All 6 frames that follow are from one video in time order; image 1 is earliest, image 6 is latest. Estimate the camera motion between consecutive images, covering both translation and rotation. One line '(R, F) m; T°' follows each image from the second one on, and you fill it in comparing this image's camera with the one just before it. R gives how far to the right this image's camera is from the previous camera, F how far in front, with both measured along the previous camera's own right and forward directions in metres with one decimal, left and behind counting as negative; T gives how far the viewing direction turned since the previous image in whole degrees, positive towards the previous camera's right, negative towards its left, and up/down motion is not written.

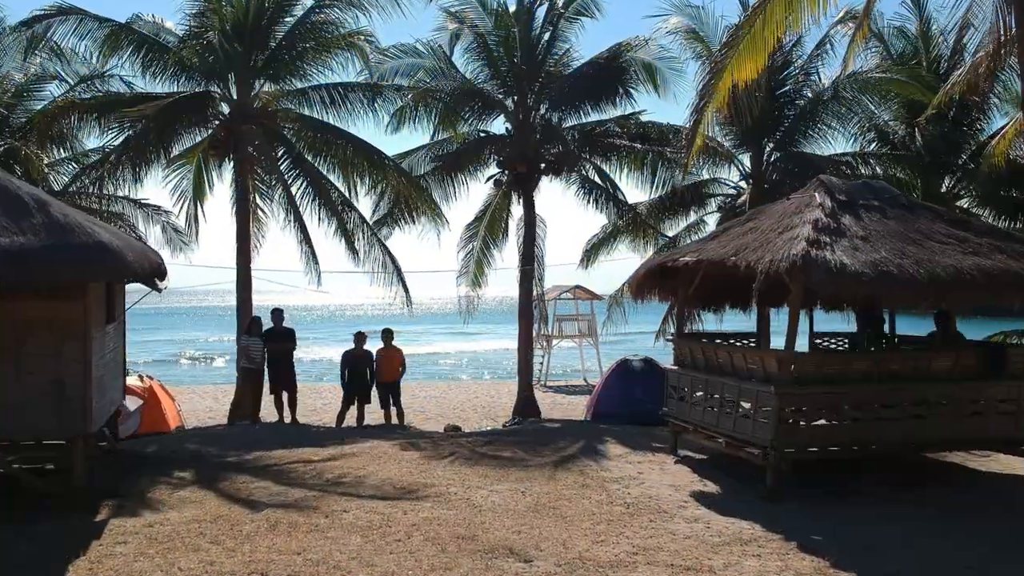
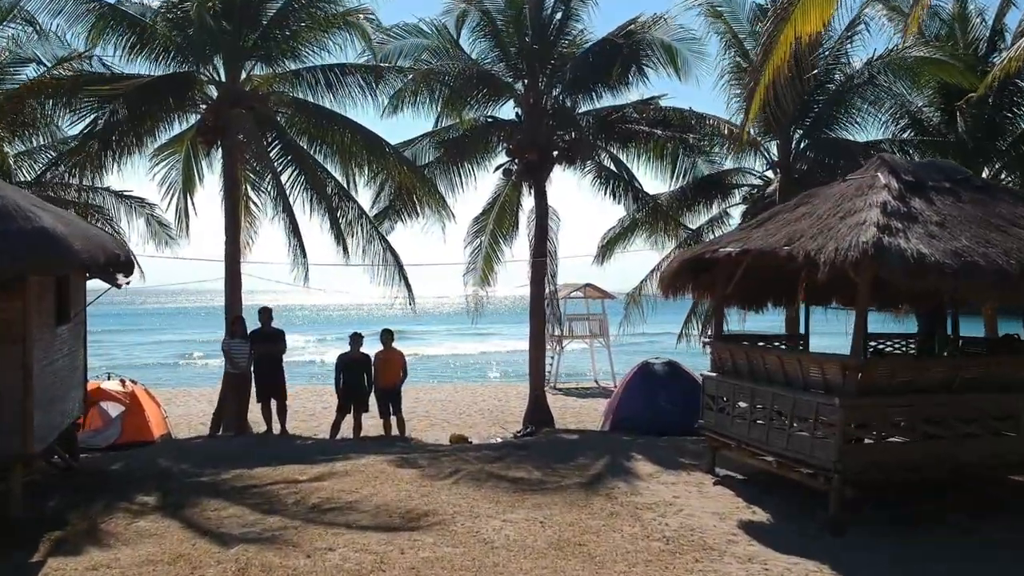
(-0.1, +0.9) m; 0°
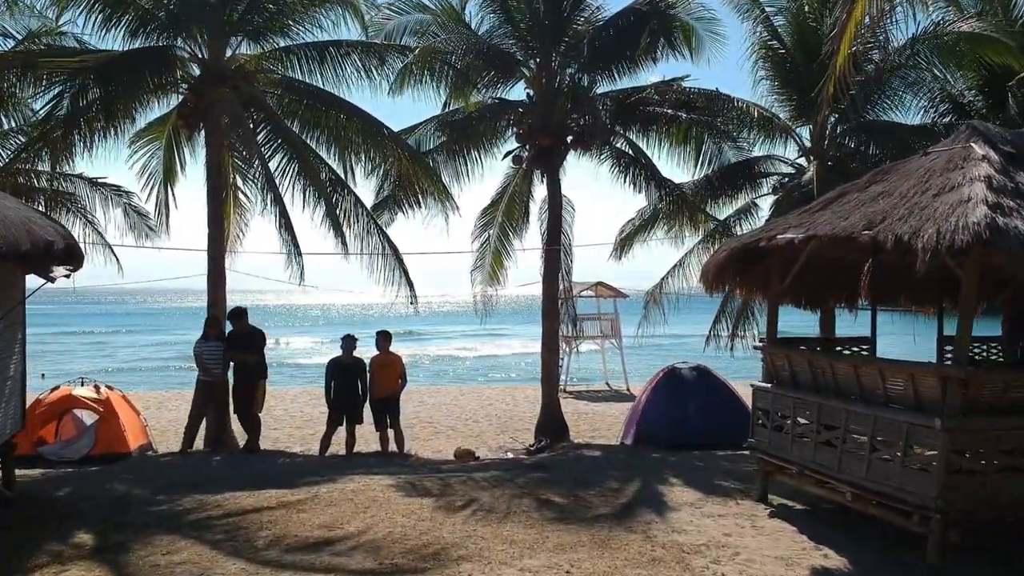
(-0.1, +1.0) m; 0°
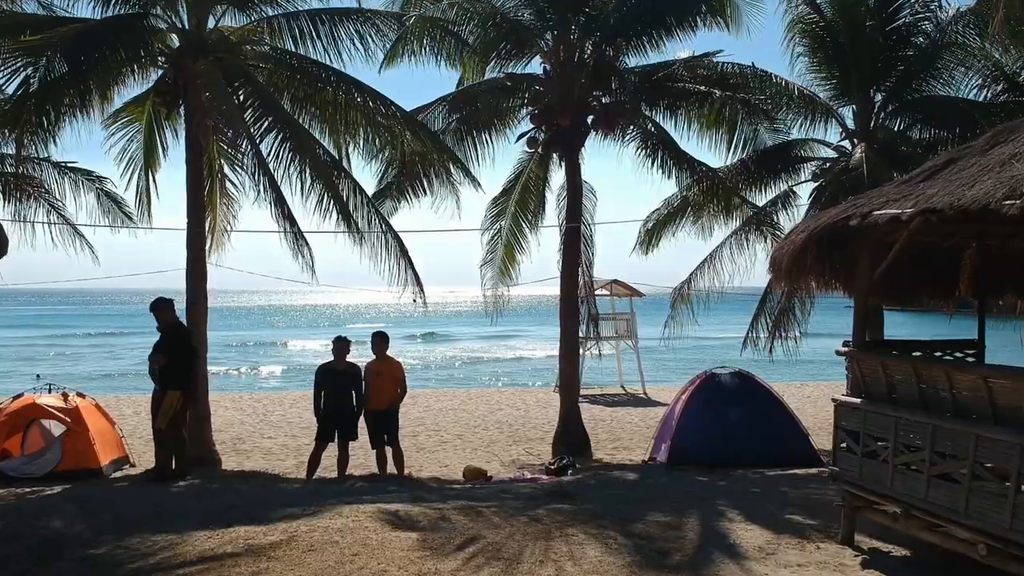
(-0.1, +1.1) m; 0°
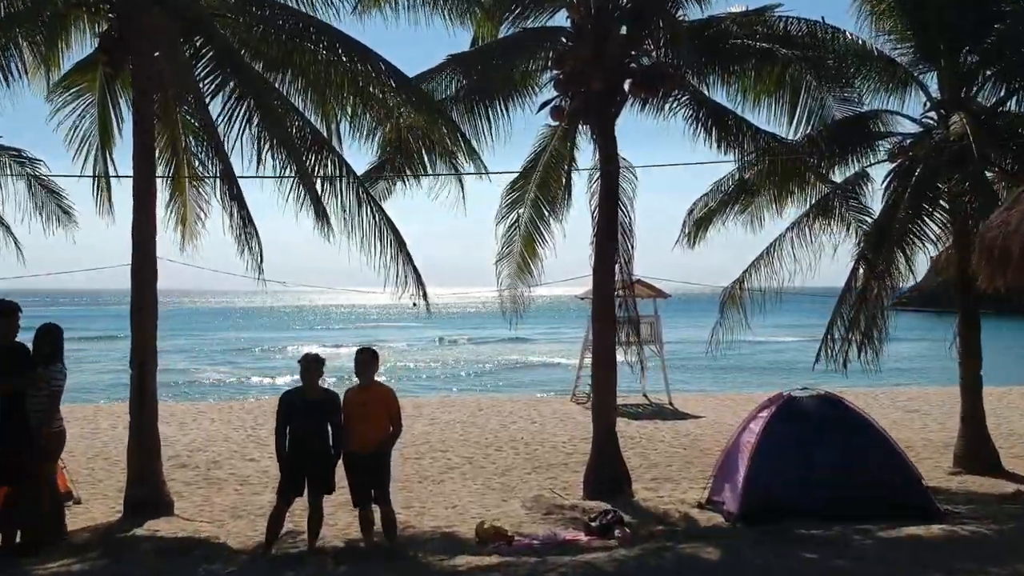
(-0.1, +1.8) m; 0°
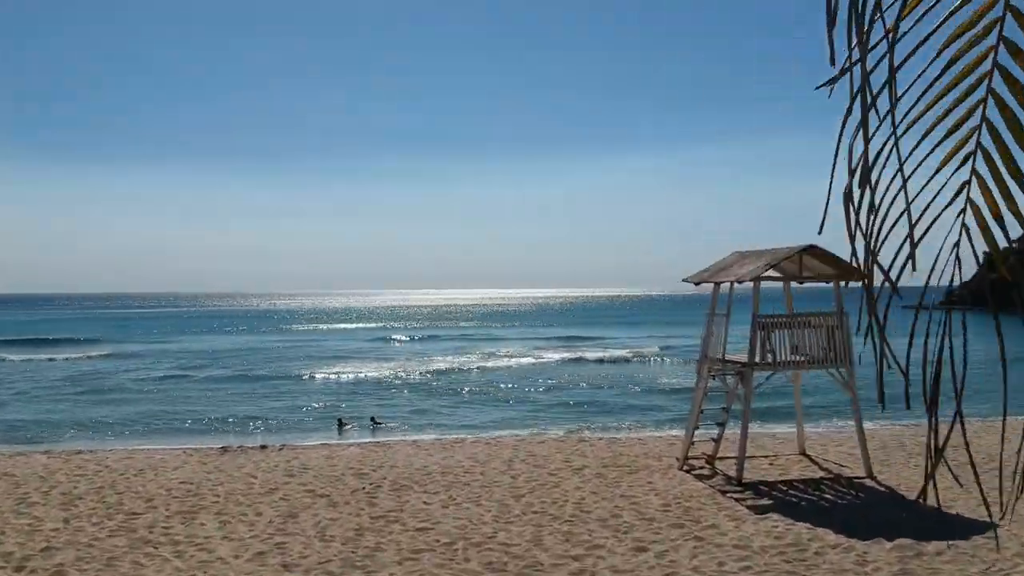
(-0.5, +9.2) m; -1°
